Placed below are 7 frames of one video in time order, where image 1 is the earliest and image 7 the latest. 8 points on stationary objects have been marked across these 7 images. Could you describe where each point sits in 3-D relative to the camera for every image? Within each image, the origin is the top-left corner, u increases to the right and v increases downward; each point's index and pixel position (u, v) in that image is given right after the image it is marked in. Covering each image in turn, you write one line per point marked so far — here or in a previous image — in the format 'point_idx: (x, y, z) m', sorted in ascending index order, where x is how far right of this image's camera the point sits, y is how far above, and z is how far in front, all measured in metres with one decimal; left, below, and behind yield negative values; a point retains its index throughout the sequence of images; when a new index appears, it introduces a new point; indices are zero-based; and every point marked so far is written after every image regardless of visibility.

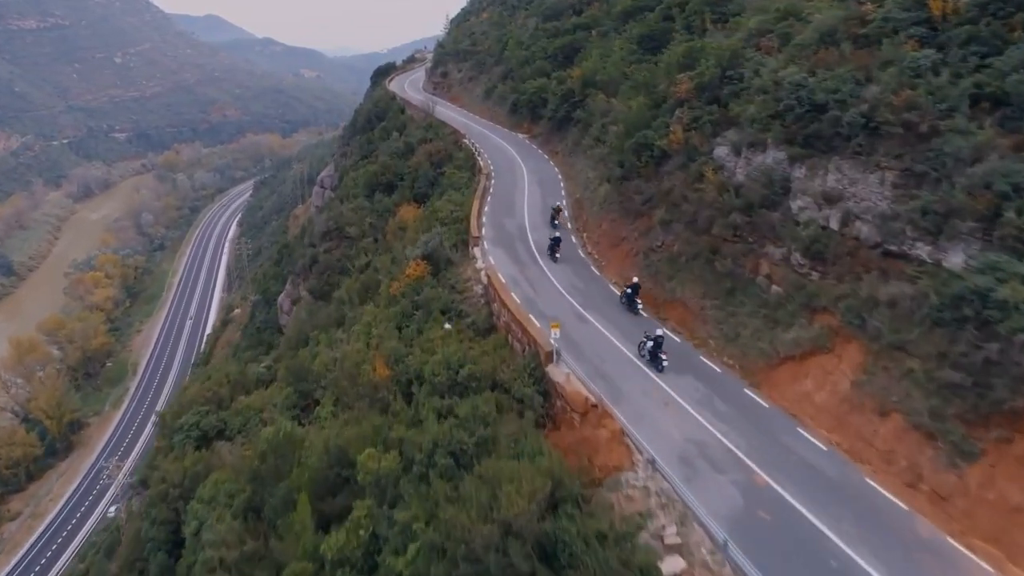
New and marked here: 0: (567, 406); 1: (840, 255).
0: (+1.0, -2.2, +13.6) m
1: (+6.4, +0.6, +14.1) m
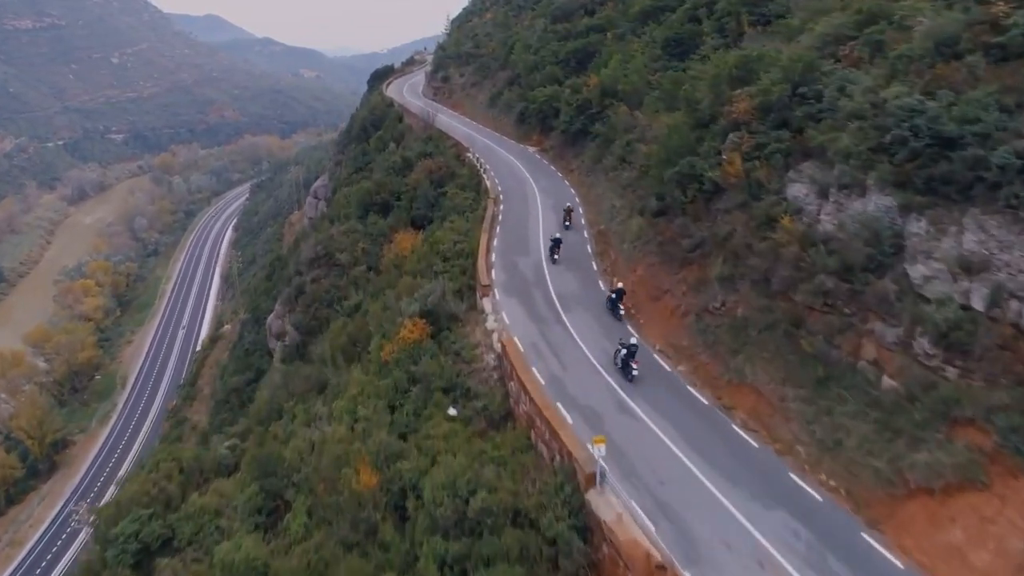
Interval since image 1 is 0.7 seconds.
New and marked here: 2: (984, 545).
0: (+1.5, -3.7, +9.8) m
1: (+6.8, -0.9, +10.3) m
2: (+6.1, -3.3, +9.4) m
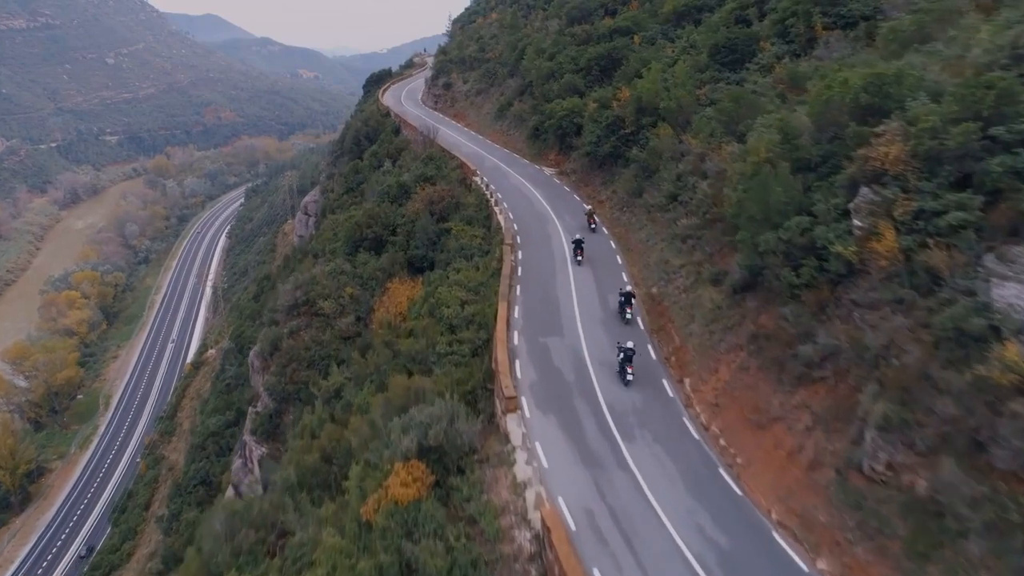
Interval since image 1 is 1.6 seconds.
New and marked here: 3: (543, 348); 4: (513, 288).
0: (+2.1, -5.8, +4.5) m
1: (+7.5, -2.9, +5.0) m
2: (+6.8, -5.4, +4.1) m
3: (+0.7, -1.3, +15.8) m
4: (0.0, 0.0, +19.5) m
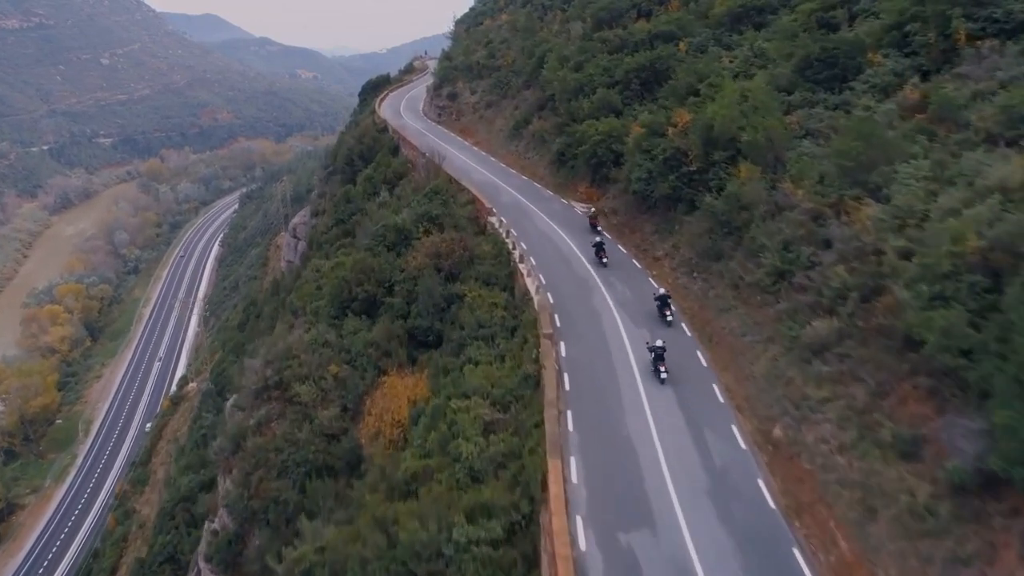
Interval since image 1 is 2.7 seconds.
0: (+3.0, -8.2, -1.5) m
1: (+8.4, -5.3, -1.0) m
2: (+7.7, -7.7, -1.9) m
3: (+1.6, -3.7, +9.9) m
4: (+0.9, -2.4, +13.5) m
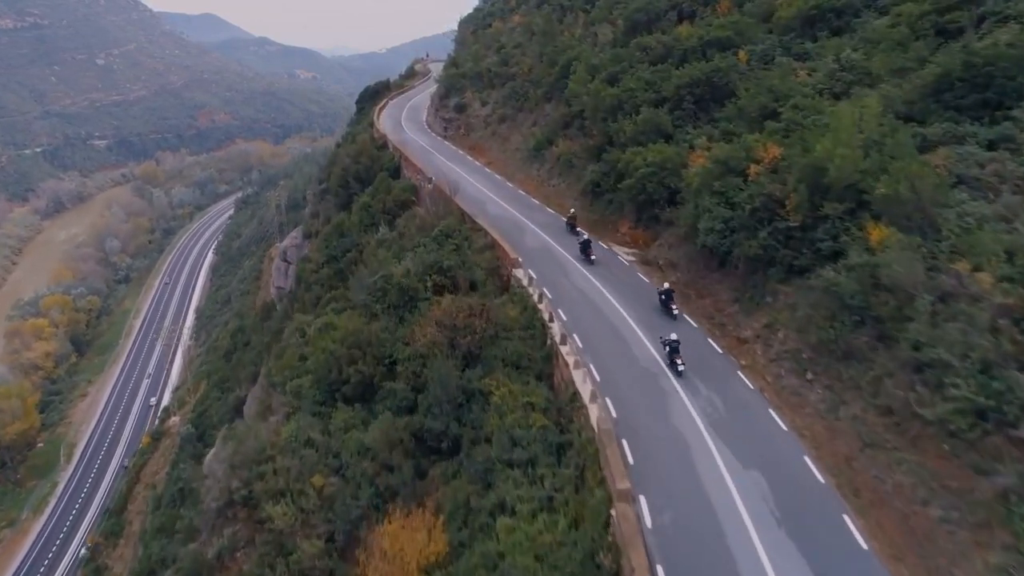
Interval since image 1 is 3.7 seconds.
0: (+3.9, -10.2, -6.5) m
1: (+9.3, -7.3, -6.0) m
2: (+8.6, -9.8, -6.9) m
3: (+2.5, -5.7, +4.8) m
4: (+1.8, -4.4, +8.5) m
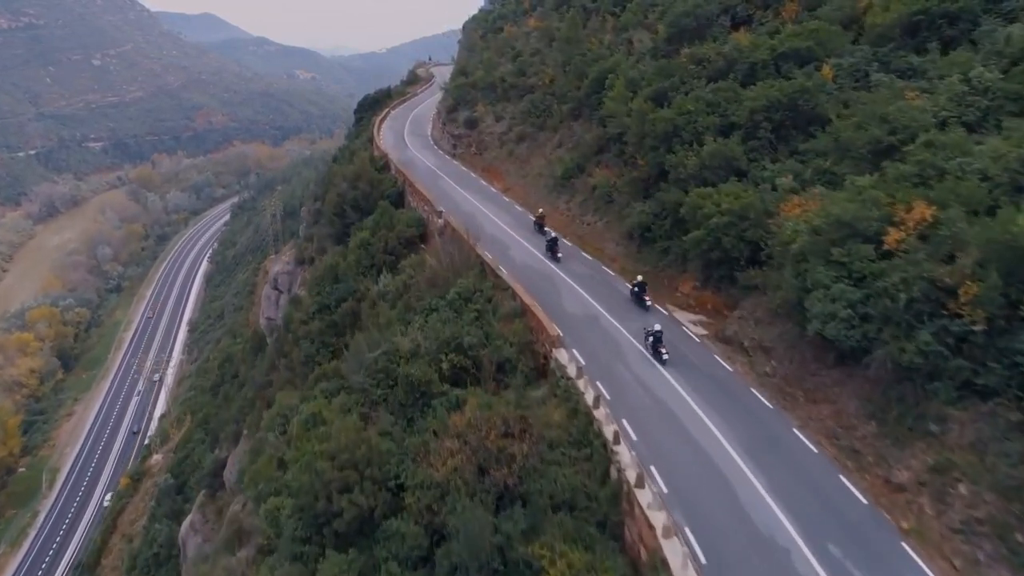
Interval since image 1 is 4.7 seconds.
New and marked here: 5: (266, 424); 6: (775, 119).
0: (+4.9, -12.1, -11.1) m
1: (+10.2, -9.2, -10.6) m
2: (+9.5, -11.7, -11.5) m
3: (+3.4, -7.6, +0.2) m
4: (+2.7, -6.3, +3.9) m
5: (-6.7, -3.6, +19.6) m
6: (+6.9, +4.4, +18.9) m
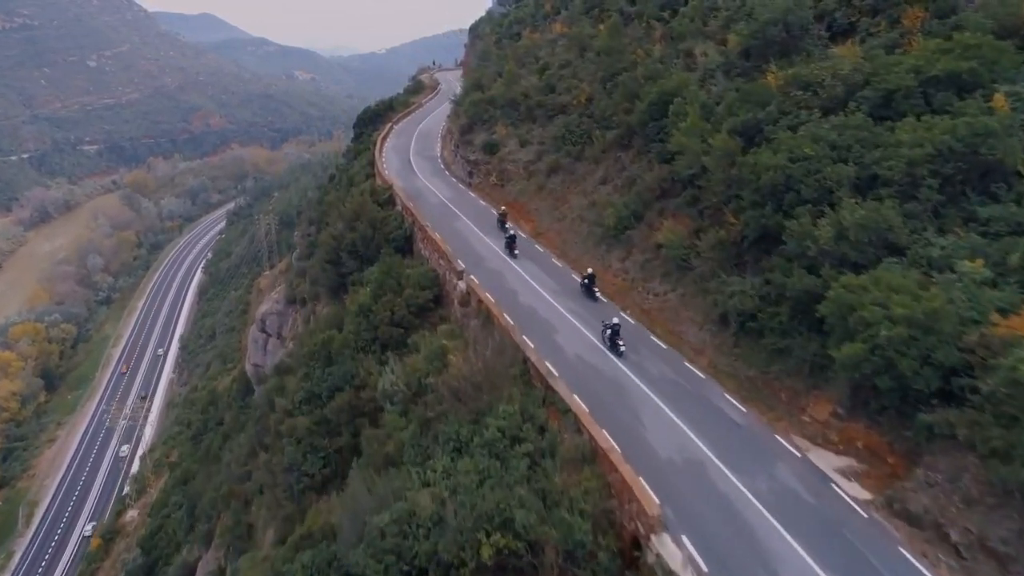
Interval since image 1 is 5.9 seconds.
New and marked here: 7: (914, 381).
0: (+6.1, -14.4, -16.6) m
1: (+11.4, -11.5, -16.1) m
2: (+10.7, -14.0, -17.0) m
3: (+4.6, -9.9, -5.3) m
4: (+3.9, -8.6, -1.6) m
5: (-5.5, -5.9, +14.1) m
6: (+8.1, +2.1, +13.4) m
7: (+6.3, -1.4, +11.3) m
